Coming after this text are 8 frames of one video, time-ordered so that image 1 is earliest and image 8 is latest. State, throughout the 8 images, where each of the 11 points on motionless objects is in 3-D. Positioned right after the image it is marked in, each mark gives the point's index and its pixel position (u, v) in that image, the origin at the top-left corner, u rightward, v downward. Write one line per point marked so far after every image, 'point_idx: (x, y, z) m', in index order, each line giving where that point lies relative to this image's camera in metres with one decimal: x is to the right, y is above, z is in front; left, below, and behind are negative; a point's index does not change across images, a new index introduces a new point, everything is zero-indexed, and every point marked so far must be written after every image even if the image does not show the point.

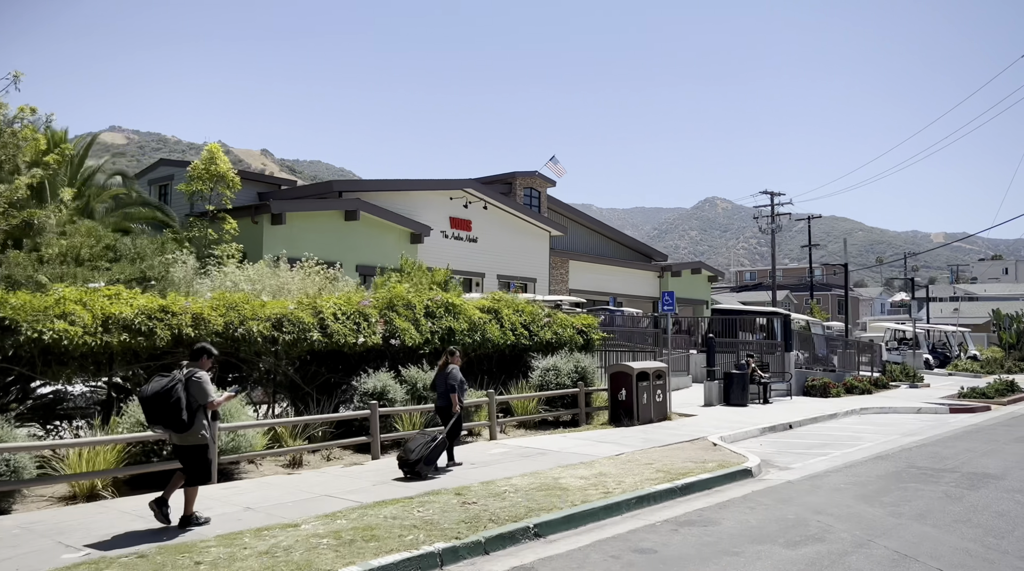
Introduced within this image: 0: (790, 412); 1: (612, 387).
0: (+6.3, -2.9, +18.7) m
1: (+1.9, -1.9, +15.3) m
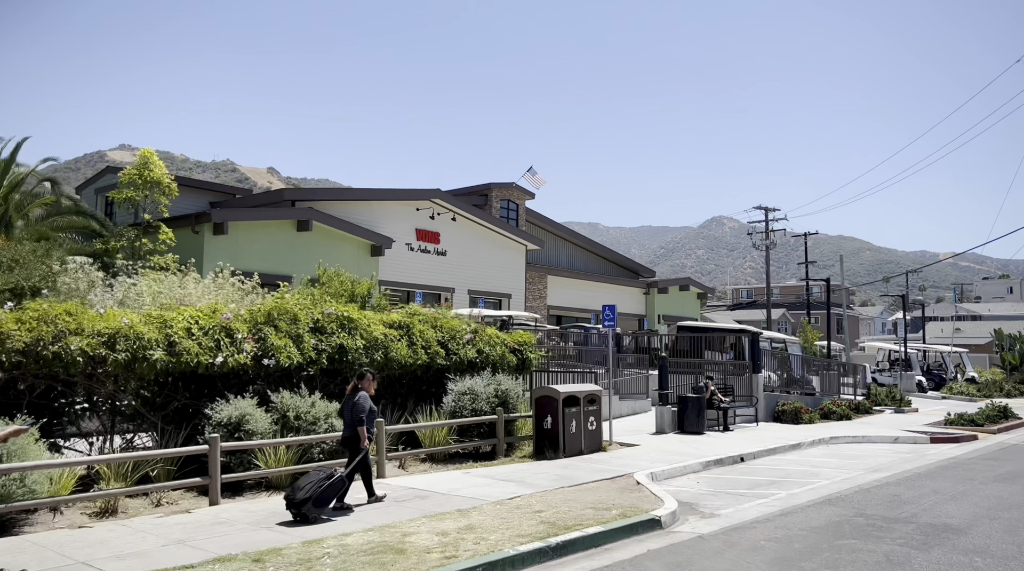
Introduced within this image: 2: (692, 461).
0: (+4.8, -3.2, +16.8) m
1: (+0.4, -2.1, +13.5) m
2: (+2.9, -2.8, +13.4) m
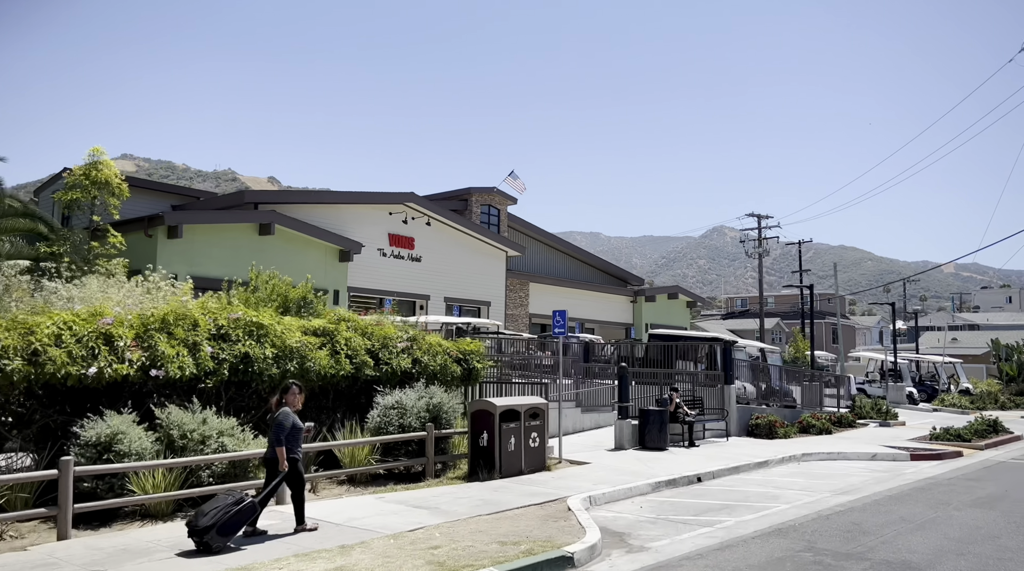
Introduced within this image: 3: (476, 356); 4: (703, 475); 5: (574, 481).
0: (+3.8, -3.3, +15.7) m
1: (-0.6, -2.2, +12.3) m
2: (+1.9, -2.9, +12.2) m
3: (-0.7, -1.3, +15.3) m
4: (+3.2, -3.1, +13.6) m
5: (+0.9, -2.9, +11.9) m
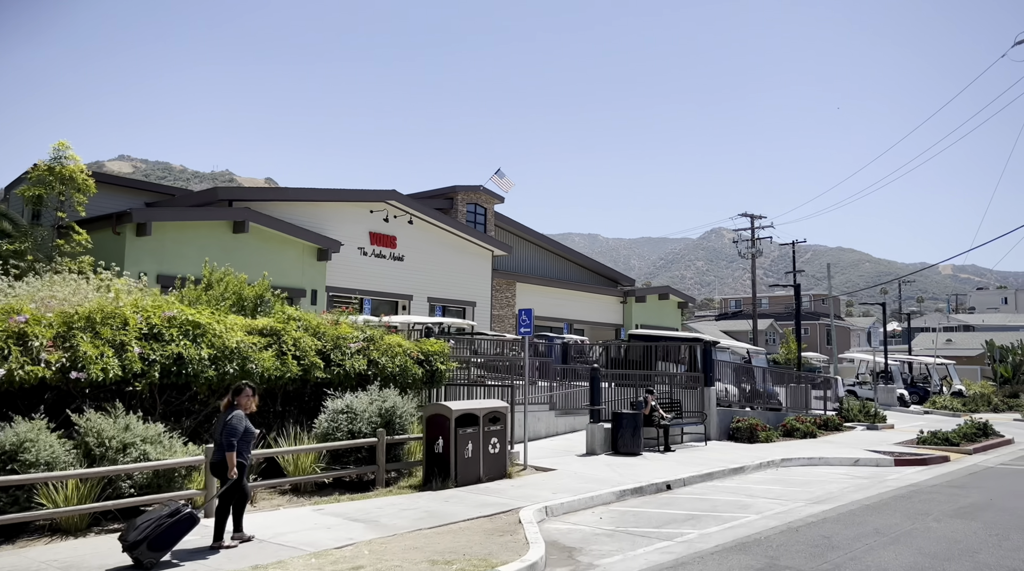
0: (+3.2, -3.3, +15.0) m
1: (-1.2, -2.1, +11.6) m
2: (+1.3, -2.9, +11.6) m
3: (-1.3, -1.3, +14.7) m
4: (+2.5, -3.1, +12.9) m
5: (+0.3, -2.8, +11.3) m
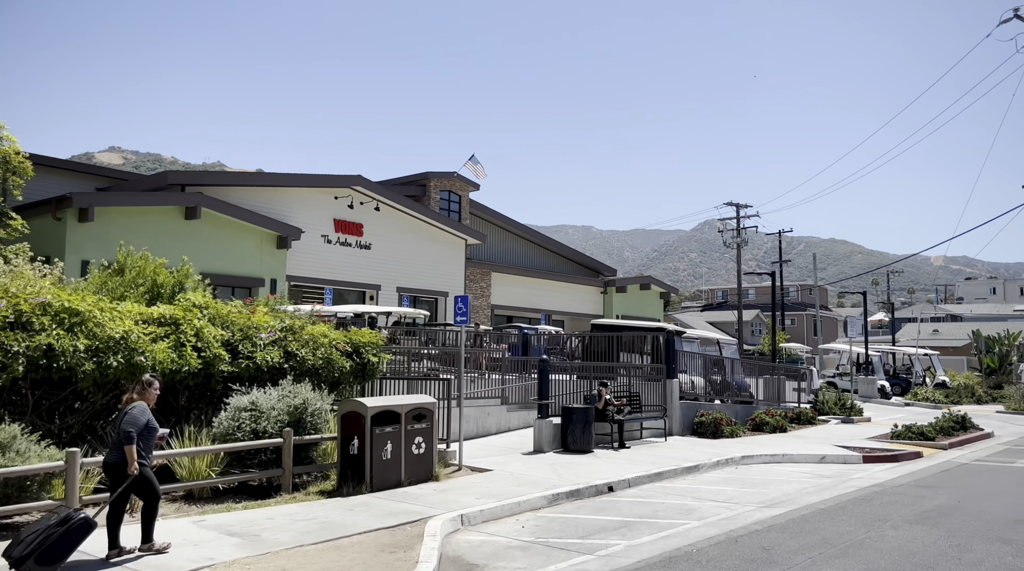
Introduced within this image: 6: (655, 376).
0: (+2.2, -3.0, +14.0) m
1: (-2.2, -1.9, +10.6) m
2: (+0.3, -2.7, +10.6) m
3: (-2.3, -1.1, +13.6) m
4: (+1.5, -2.9, +11.9) m
5: (-0.7, -2.6, +10.3) m
6: (+3.2, -2.0, +18.5) m
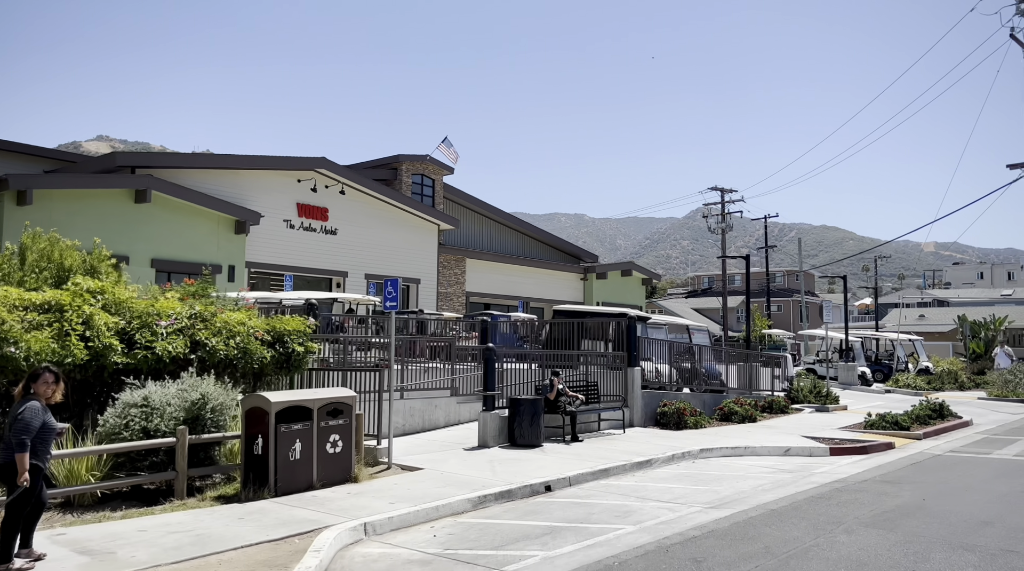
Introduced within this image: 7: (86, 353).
0: (+1.2, -2.7, +13.1) m
1: (-3.1, -1.7, +9.6) m
2: (-0.6, -2.4, +9.6) m
3: (-3.3, -0.8, +12.6) m
4: (+0.6, -2.6, +11.0) m
5: (-1.6, -2.4, +9.3) m
6: (+2.2, -1.7, +17.6) m
7: (-5.0, -0.8, +9.6) m
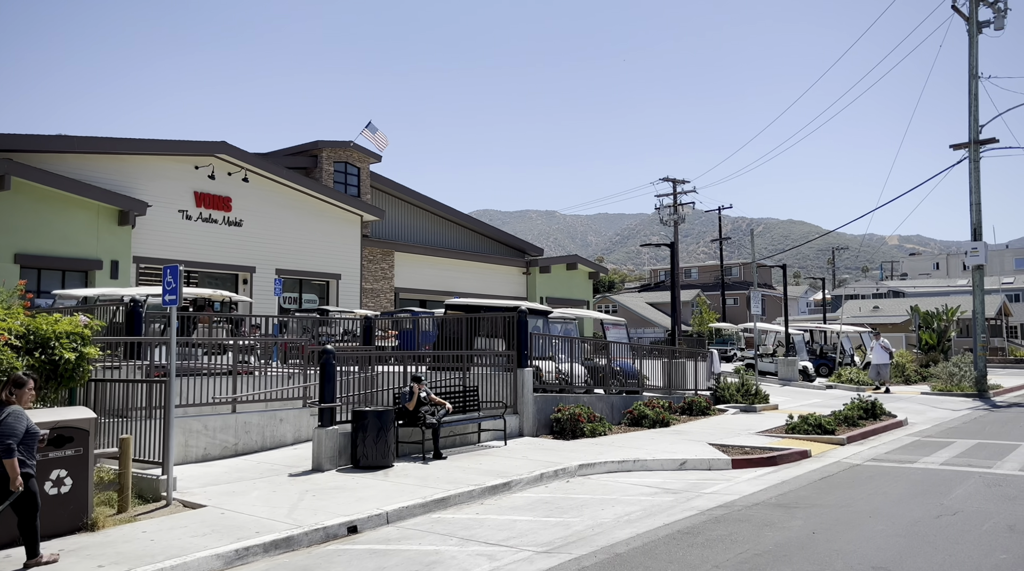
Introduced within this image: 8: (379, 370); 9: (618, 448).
0: (-1.0, -2.6, +11.0) m
1: (-5.2, -1.7, +7.3) m
2: (-2.7, -2.3, +7.4) m
3: (-5.5, -0.7, +10.3) m
4: (-1.5, -2.5, +8.8) m
5: (-3.7, -2.3, +7.1) m
6: (-0.2, -1.5, +15.5) m
7: (-7.1, -0.8, +7.3) m
8: (-2.2, -1.4, +13.4) m
9: (+1.8, -2.8, +14.0) m
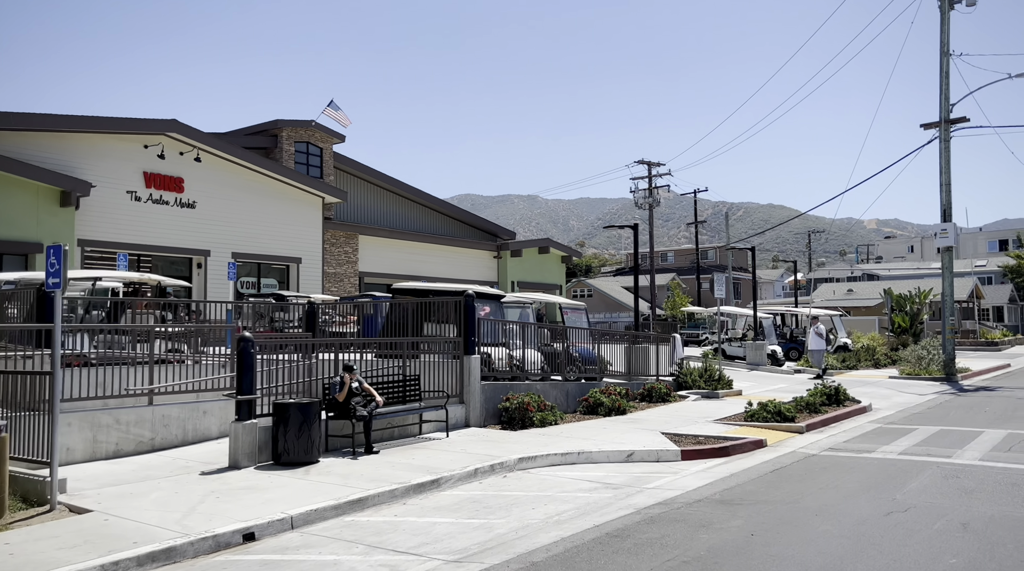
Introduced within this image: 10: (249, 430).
0: (-1.9, -2.4, +10.2) m
1: (-6.0, -1.5, +6.5) m
2: (-3.5, -2.2, +6.7) m
3: (-6.3, -0.5, +9.4) m
4: (-2.4, -2.3, +8.1) m
5: (-4.5, -2.2, +6.3) m
6: (-1.2, -1.2, +14.8) m
7: (-7.9, -0.6, +6.3) m
8: (-3.1, -1.1, +12.6) m
9: (+0.8, -2.5, +13.3) m
10: (-3.4, -1.9, +10.8) m
